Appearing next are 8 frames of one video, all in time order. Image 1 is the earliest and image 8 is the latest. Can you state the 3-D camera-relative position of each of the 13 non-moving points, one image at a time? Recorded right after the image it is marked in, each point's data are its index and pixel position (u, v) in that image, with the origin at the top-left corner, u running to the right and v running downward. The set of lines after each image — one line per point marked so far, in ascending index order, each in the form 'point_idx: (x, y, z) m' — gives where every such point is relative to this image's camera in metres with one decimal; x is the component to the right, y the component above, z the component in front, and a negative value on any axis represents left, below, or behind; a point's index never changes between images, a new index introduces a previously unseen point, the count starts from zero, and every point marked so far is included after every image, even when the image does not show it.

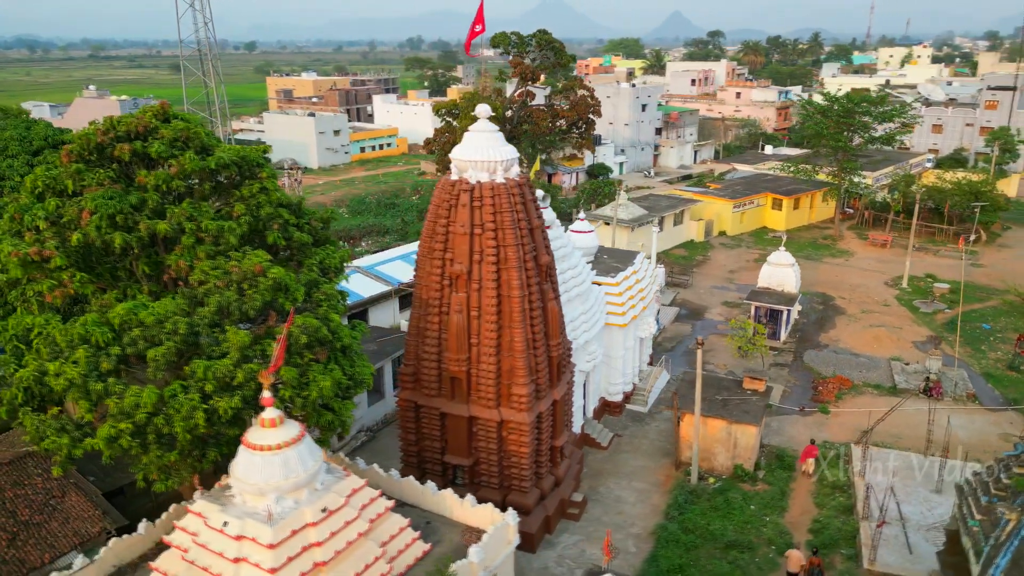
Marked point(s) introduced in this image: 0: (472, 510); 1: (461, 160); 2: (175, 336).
0: (-0.6, -3.3, +10.4) m
1: (-0.9, +2.2, +12.0) m
2: (-4.1, -0.6, +8.7) m
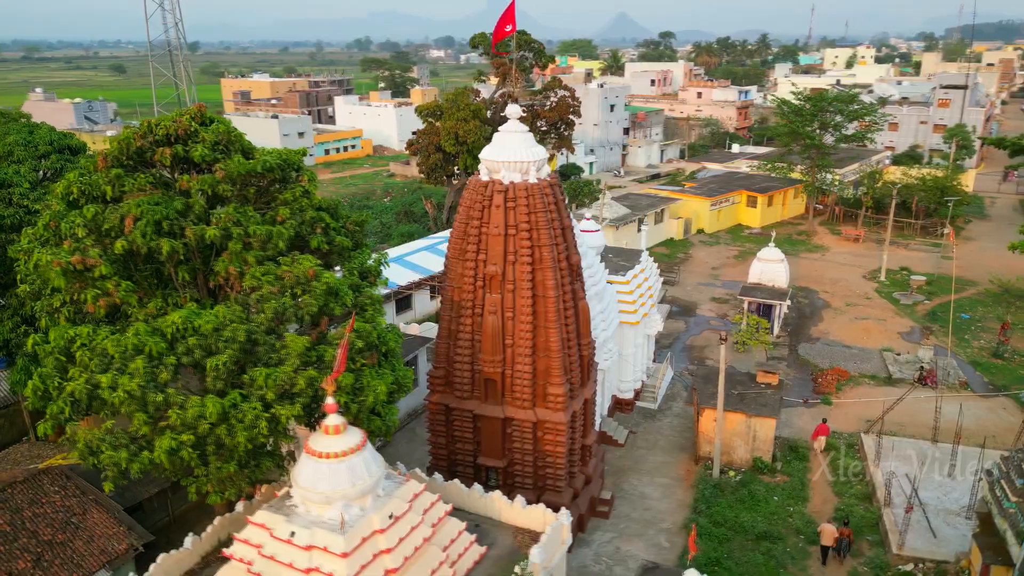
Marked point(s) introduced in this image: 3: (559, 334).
0: (+0.1, -3.3, +10.4) m
1: (-0.3, +2.1, +12.0) m
2: (-3.3, -0.7, +8.5) m
3: (+0.8, -0.8, +11.9) m
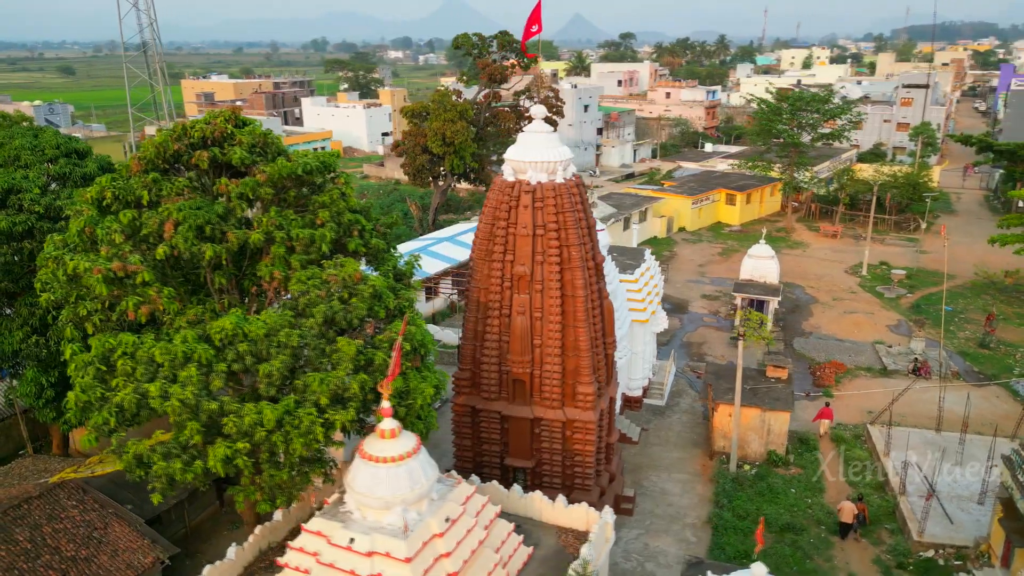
0: (+0.8, -3.3, +10.4) m
1: (+0.1, +2.1, +12.0) m
2: (-2.7, -0.7, +8.4) m
3: (+1.3, -0.8, +12.0) m
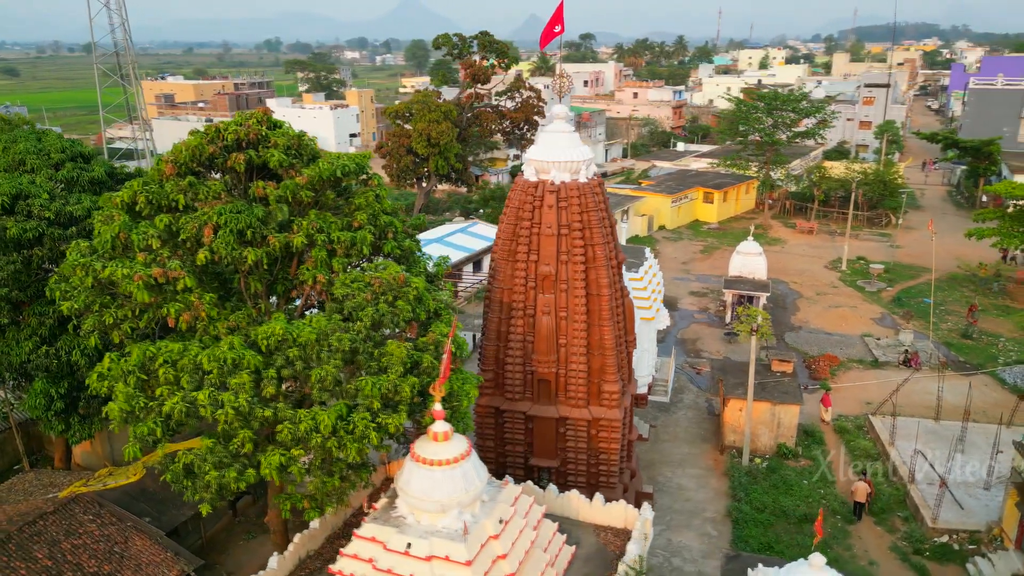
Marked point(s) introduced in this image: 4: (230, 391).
0: (+1.3, -3.3, +10.4) m
1: (+0.5, +2.1, +12.0) m
2: (-2.0, -0.8, +8.2) m
3: (+1.7, -0.7, +12.1) m
4: (-3.2, -1.2, +7.9) m
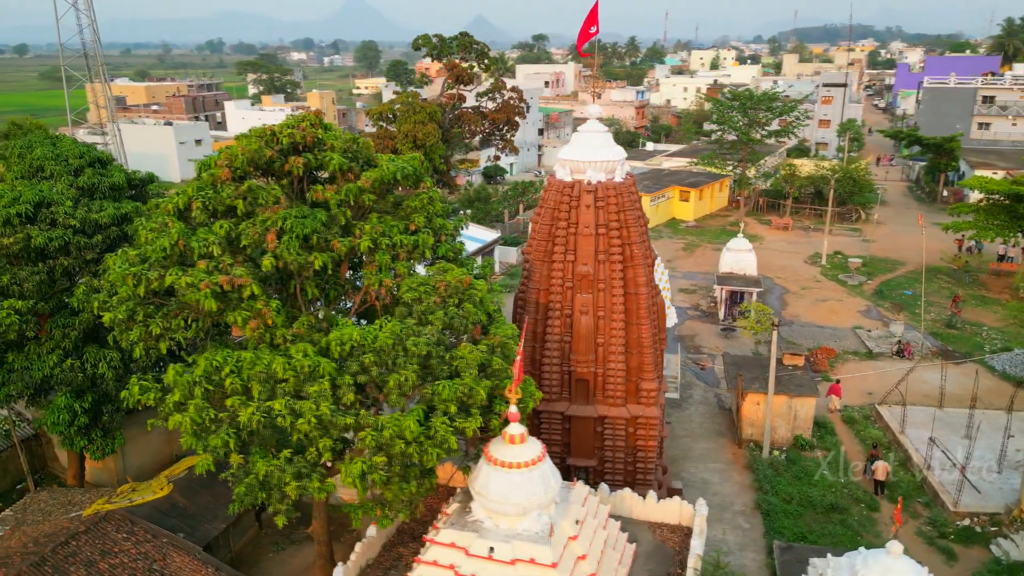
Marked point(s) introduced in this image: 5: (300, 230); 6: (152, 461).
0: (+2.1, -3.2, +10.5) m
1: (+1.1, +2.1, +12.0) m
2: (-1.2, -0.8, +8.1) m
3: (+2.4, -0.7, +12.2) m
4: (-2.2, -1.2, +7.7) m
5: (-2.5, +0.7, +8.4) m
6: (-7.7, -3.7, +15.0) m
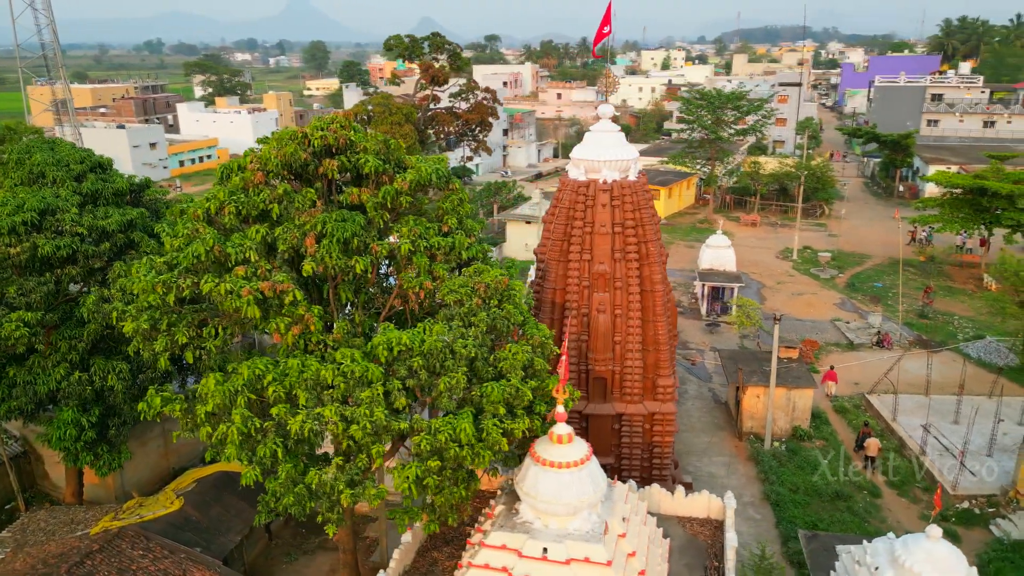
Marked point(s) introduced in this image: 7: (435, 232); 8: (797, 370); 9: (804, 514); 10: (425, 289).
0: (+2.6, -3.2, +10.6) m
1: (+1.4, +2.2, +12.1) m
2: (-0.6, -0.8, +8.1) m
3: (+2.7, -0.7, +12.3) m
4: (-1.6, -1.3, +7.6) m
5: (-2.0, +0.6, +8.2) m
6: (-7.5, -3.8, +14.6) m
7: (-1.0, +0.7, +9.0) m
8: (+6.8, -2.0, +17.0) m
9: (+5.6, -4.4, +13.6) m
10: (-1.0, 0.0, +8.6) m
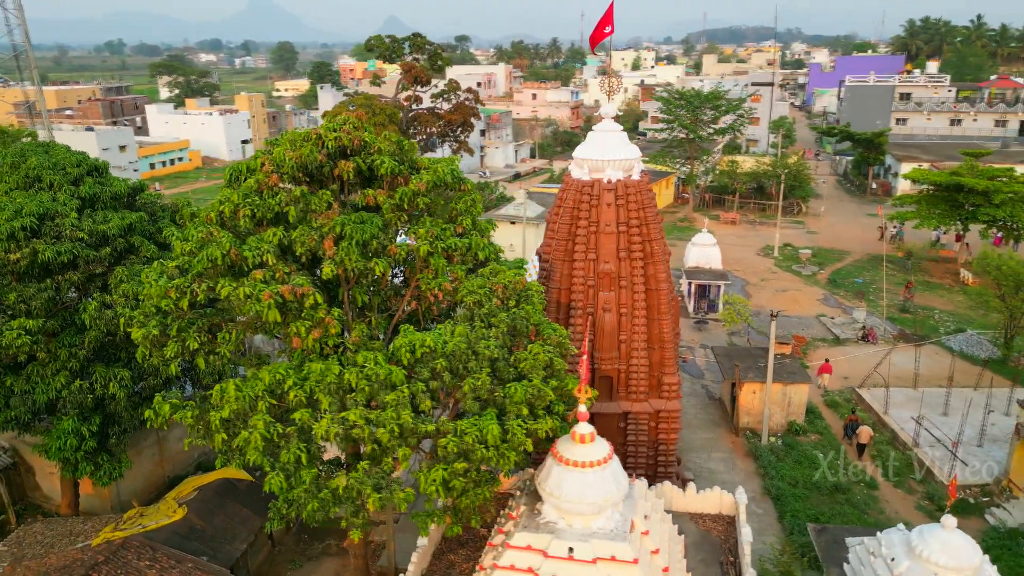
0: (+2.8, -3.2, +10.7) m
1: (+1.4, +2.2, +12.1) m
2: (-0.3, -0.9, +8.1) m
3: (+2.8, -0.6, +12.4) m
4: (-1.4, -1.3, +7.6) m
5: (-1.8, +0.6, +8.2) m
6: (-7.4, -3.9, +14.3) m
7: (-0.8, +0.7, +9.0) m
8: (+6.8, -1.9, +17.3) m
9: (+5.7, -4.3, +13.8) m
10: (-0.8, 0.0, +8.6) m
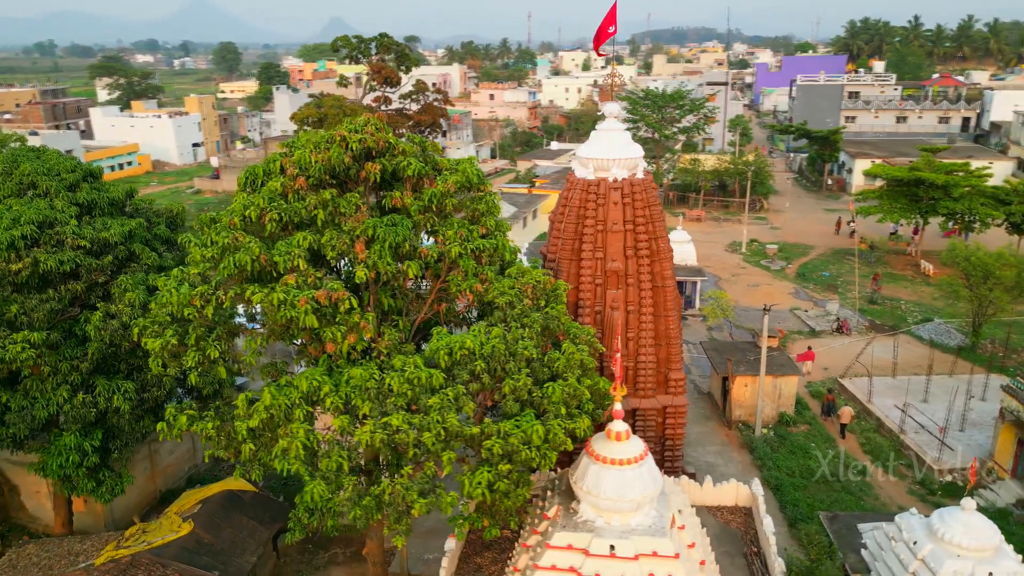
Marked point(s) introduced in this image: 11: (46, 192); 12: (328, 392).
0: (+3.1, -3.1, +10.9) m
1: (+1.5, +2.2, +12.2) m
2: (+0.1, -0.9, +8.0) m
3: (+2.9, -0.6, +12.6) m
4: (-0.9, -1.3, +7.5) m
5: (-1.4, +0.6, +8.1) m
6: (-7.3, -4.1, +13.8) m
7: (-0.4, +0.7, +8.9) m
8: (+6.7, -1.8, +17.7) m
9: (+5.8, -4.2, +14.1) m
10: (-0.4, -0.1, +8.5) m
11: (-7.0, +1.4, +10.5) m
12: (-2.0, -1.1, +7.7) m
